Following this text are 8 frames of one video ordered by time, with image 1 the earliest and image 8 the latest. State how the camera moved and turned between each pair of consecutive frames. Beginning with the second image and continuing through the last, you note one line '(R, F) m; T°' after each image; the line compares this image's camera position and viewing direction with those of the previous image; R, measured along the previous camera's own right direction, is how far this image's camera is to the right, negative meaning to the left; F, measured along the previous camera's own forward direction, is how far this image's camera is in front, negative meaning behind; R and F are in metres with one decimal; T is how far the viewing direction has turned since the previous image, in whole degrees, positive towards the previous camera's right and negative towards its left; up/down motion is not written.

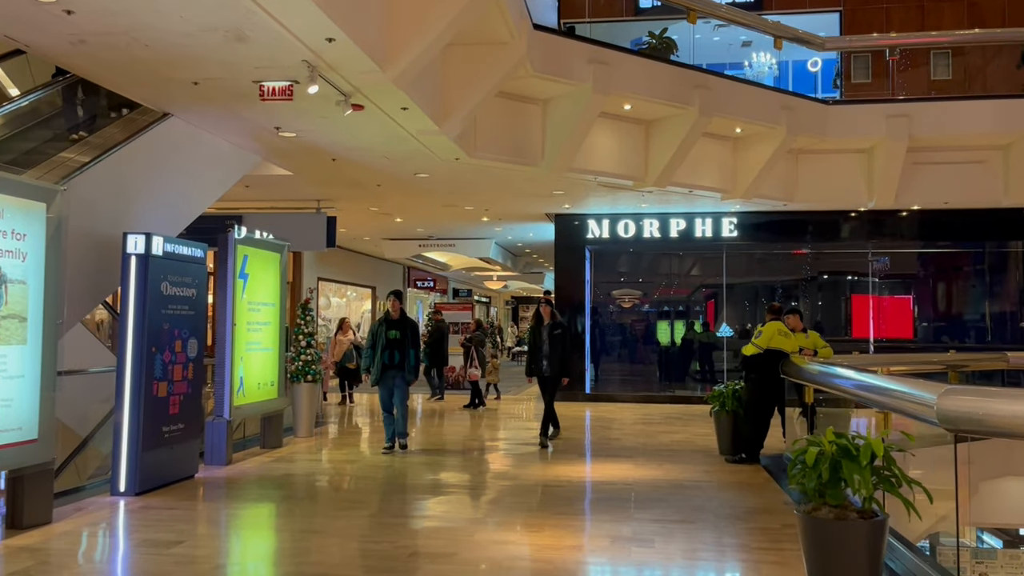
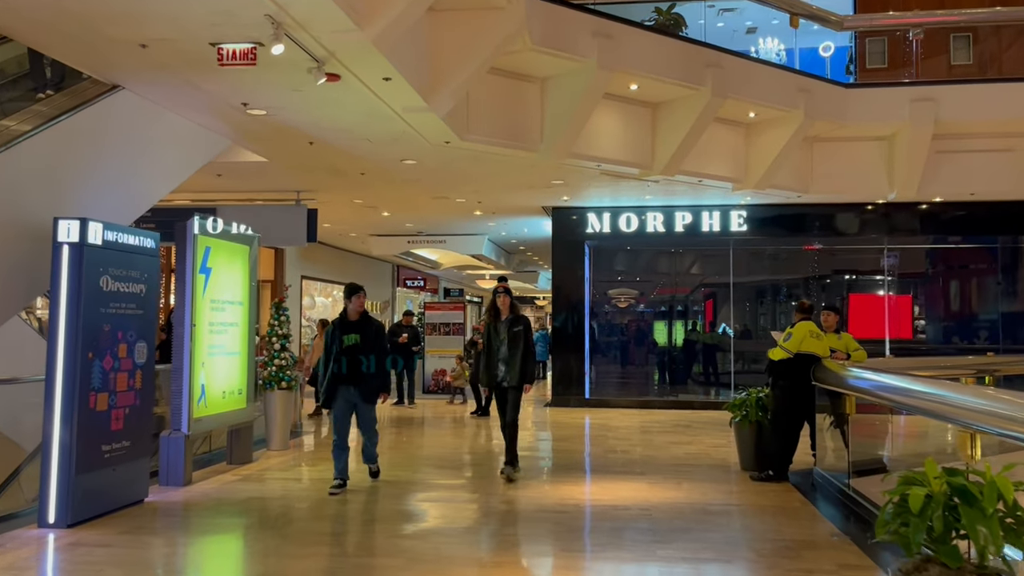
(0.0, +0.7) m; +1°
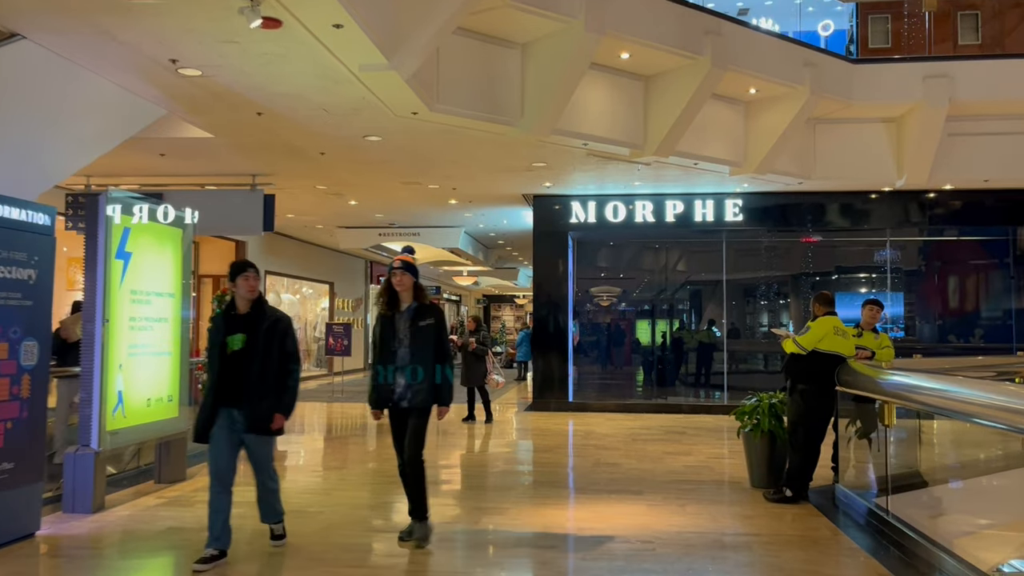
(0.0, +0.8) m; +1°
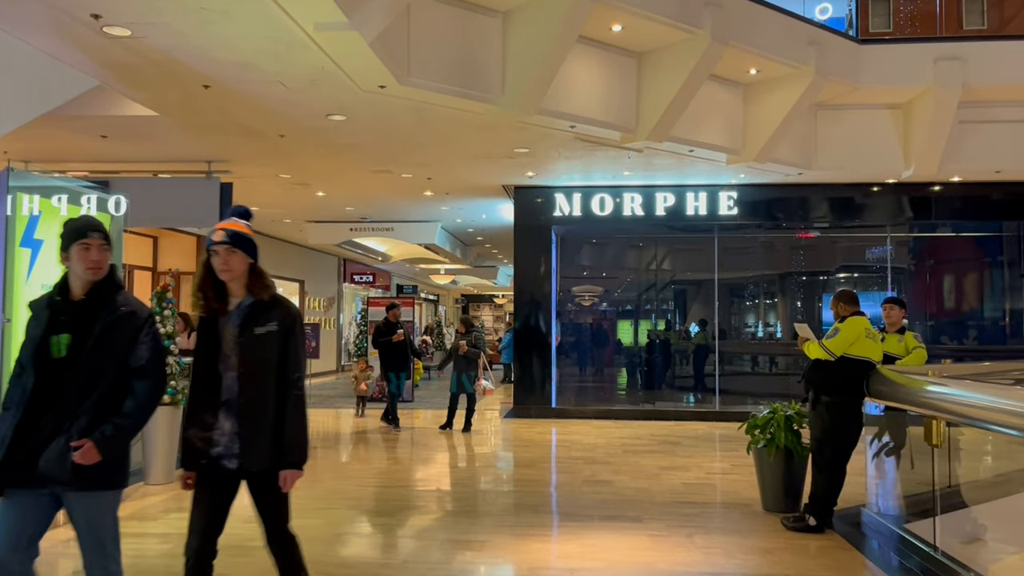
(0.0, +0.7) m; +1°
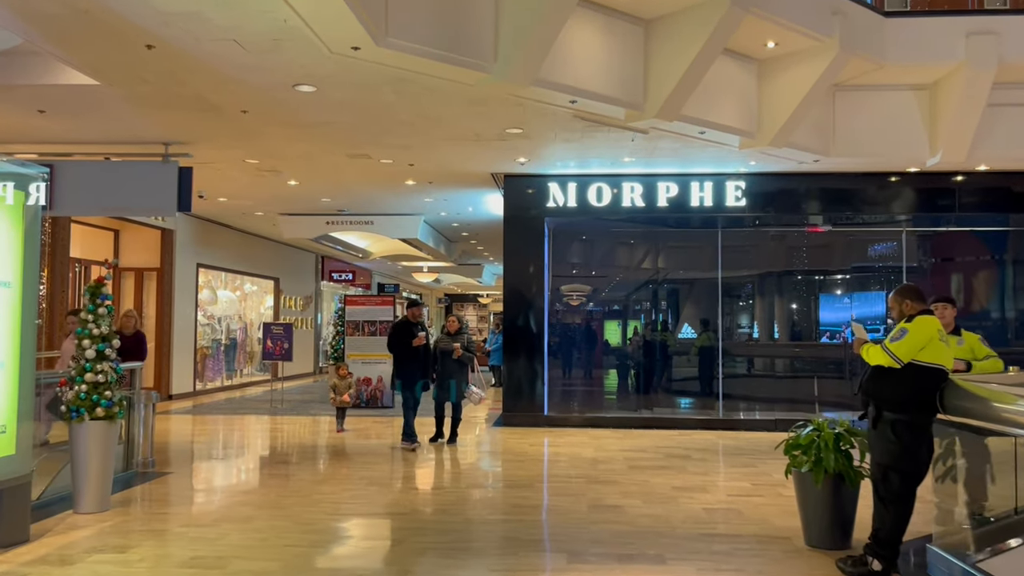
(-0.1, +0.8) m; +1°
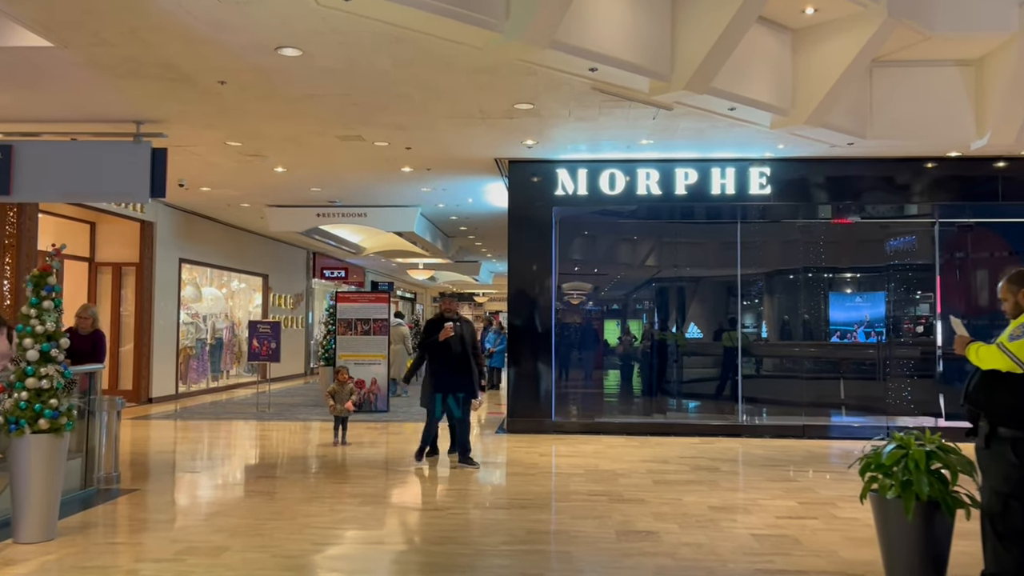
(-0.1, +0.7) m; 0°
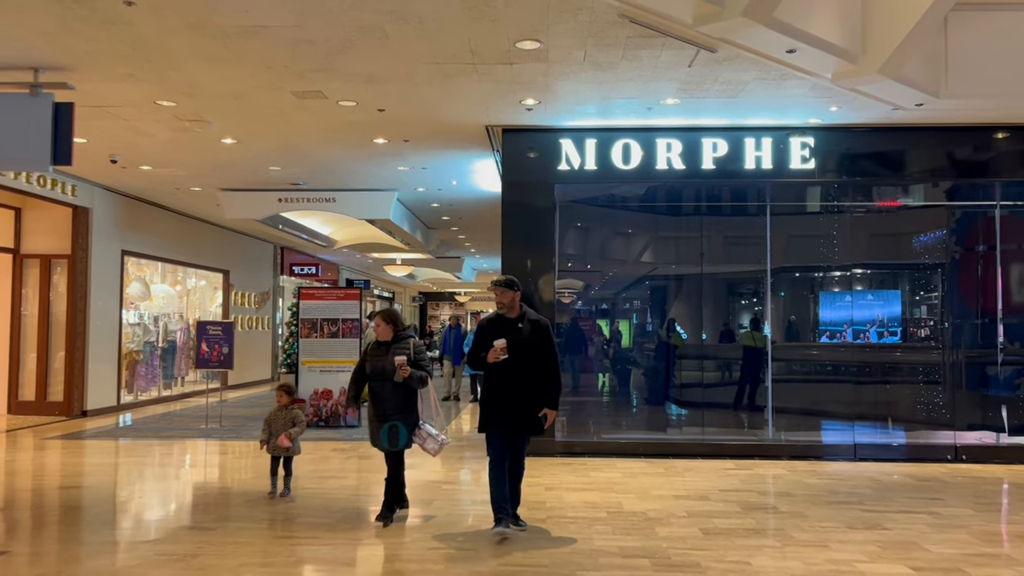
(-0.1, +1.3) m; +1°
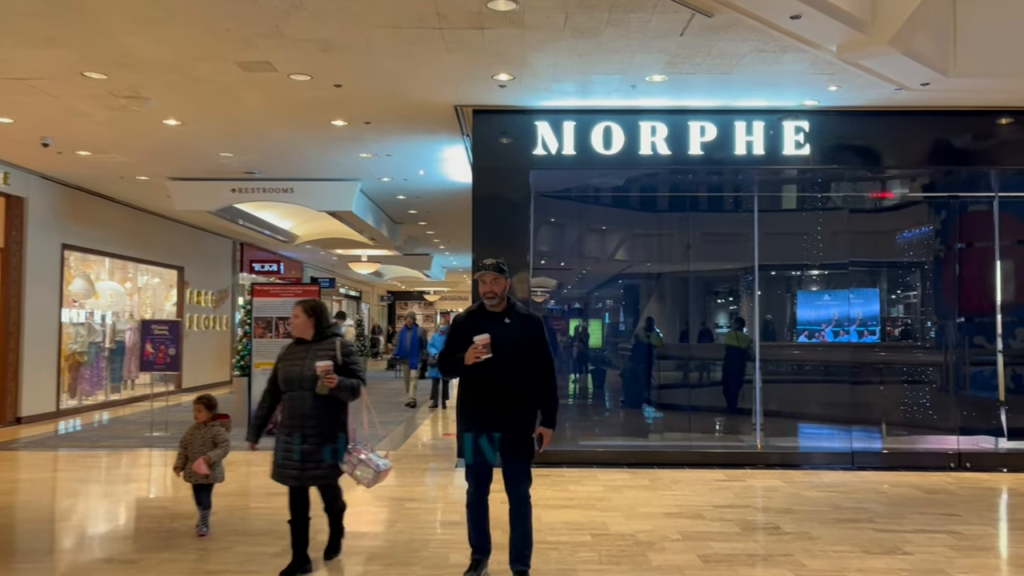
(0.0, +0.6) m; +2°
